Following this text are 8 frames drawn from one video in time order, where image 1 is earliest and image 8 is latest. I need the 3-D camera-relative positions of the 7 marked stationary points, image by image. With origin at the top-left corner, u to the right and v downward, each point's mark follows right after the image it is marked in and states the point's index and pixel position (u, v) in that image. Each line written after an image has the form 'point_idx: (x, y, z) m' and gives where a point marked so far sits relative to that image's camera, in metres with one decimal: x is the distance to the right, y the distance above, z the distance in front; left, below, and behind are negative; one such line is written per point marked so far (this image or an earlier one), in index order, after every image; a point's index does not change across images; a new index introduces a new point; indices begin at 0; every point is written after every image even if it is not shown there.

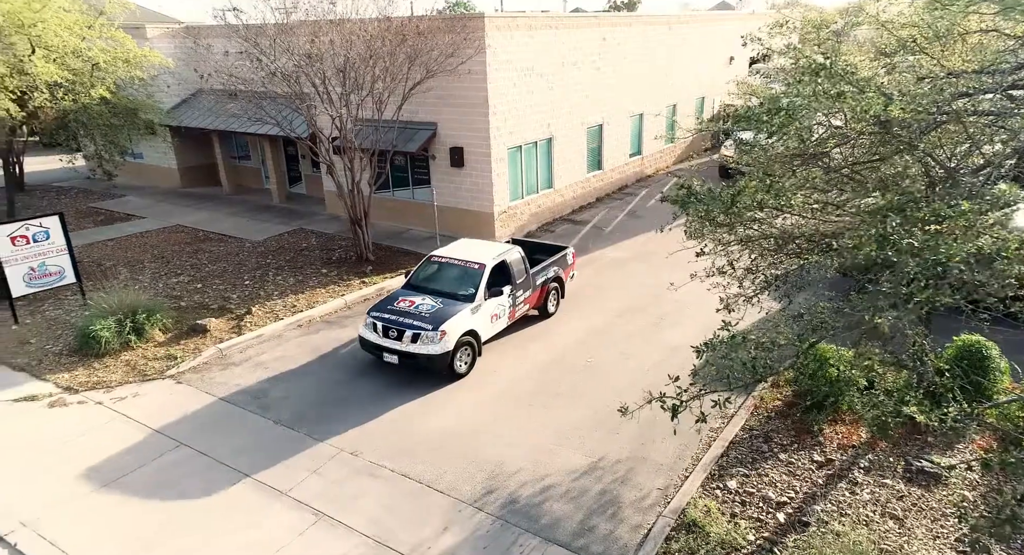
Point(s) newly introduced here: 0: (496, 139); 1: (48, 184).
0: (-0.4, +3.0, +14.0) m
1: (-14.6, +2.8, +19.5) m
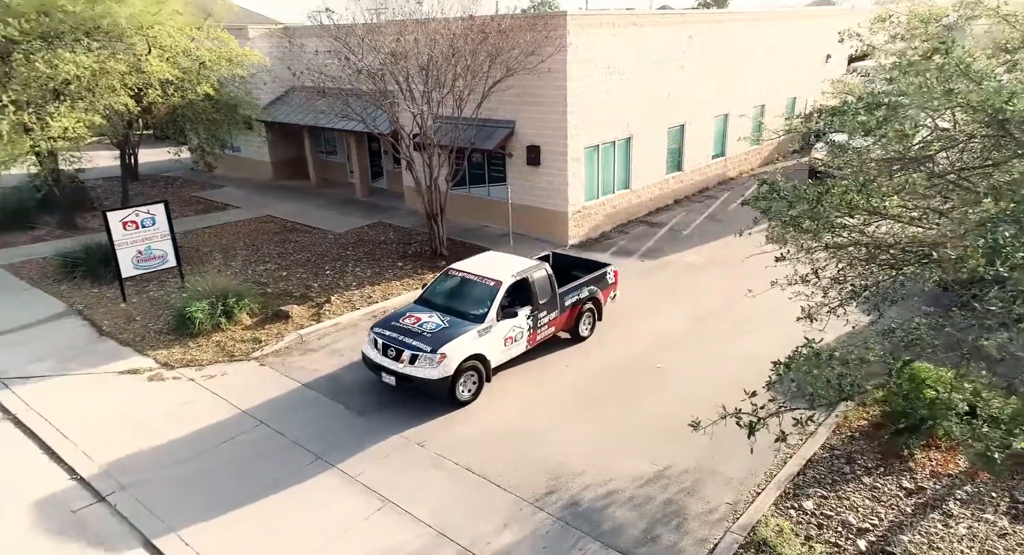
0: (+1.3, +3.0, +13.9) m
1: (-12.0, +3.4, +21.2) m
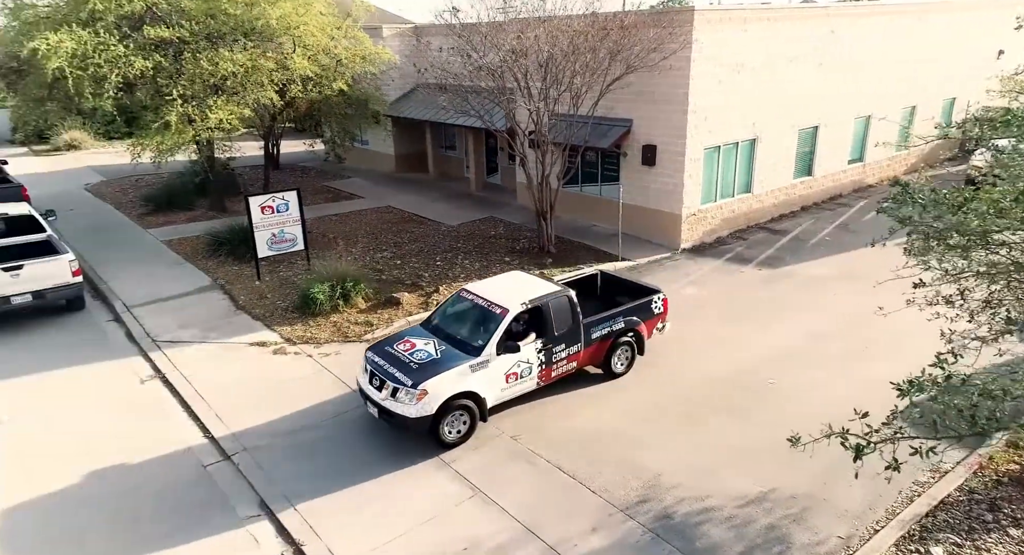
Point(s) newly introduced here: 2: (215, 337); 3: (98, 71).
0: (+3.8, +2.9, +13.4) m
1: (-7.9, +4.1, +23.1) m
2: (-4.8, -0.9, +10.4) m
3: (-8.1, +4.0, +12.7) m
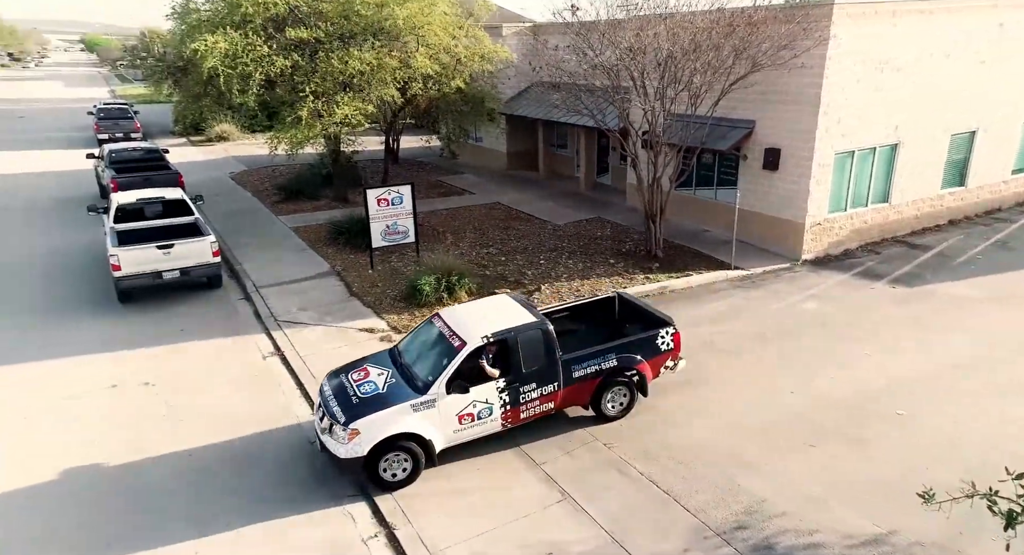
0: (+6.1, +2.6, +12.4) m
1: (-3.7, +4.4, +24.0) m
2: (-3.1, -0.7, +11.0) m
3: (-5.7, +4.4, +13.8) m
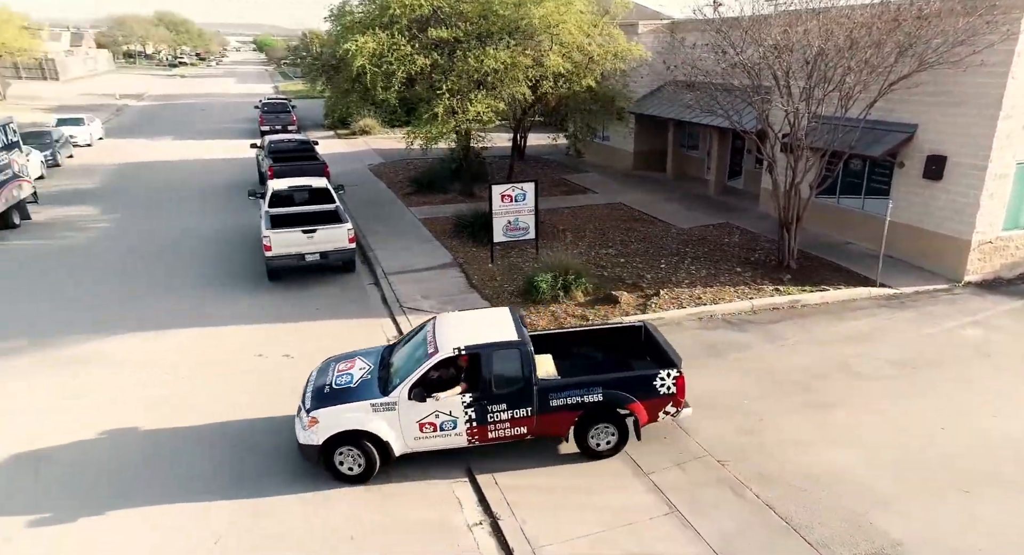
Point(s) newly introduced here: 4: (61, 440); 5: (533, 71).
0: (+8.3, +2.1, +10.9) m
1: (+1.1, +4.5, +24.2) m
2: (-1.1, -0.6, +11.3) m
3: (-2.8, +4.7, +14.5) m
4: (-5.5, -2.0, +8.0) m
5: (+0.5, +4.7, +14.8) m
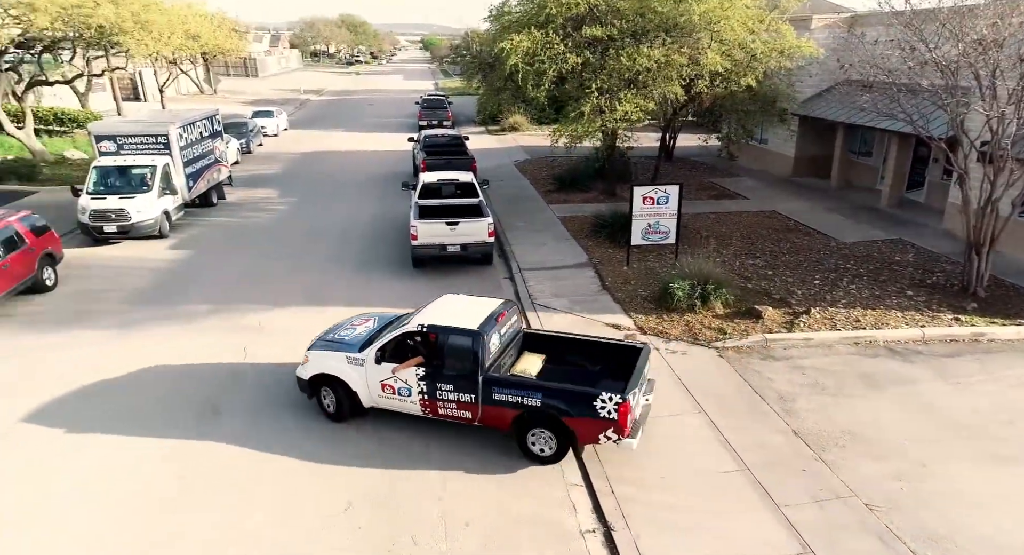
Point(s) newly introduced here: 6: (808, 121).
0: (+10.5, +1.5, +8.7) m
1: (+6.5, +4.2, +23.2) m
2: (+1.2, -0.6, +11.2) m
3: (+0.6, +4.8, +14.6) m
4: (-3.9, -1.7, +8.9) m
5: (+3.9, +4.5, +14.1) m
6: (+8.7, +4.5, +18.8) m
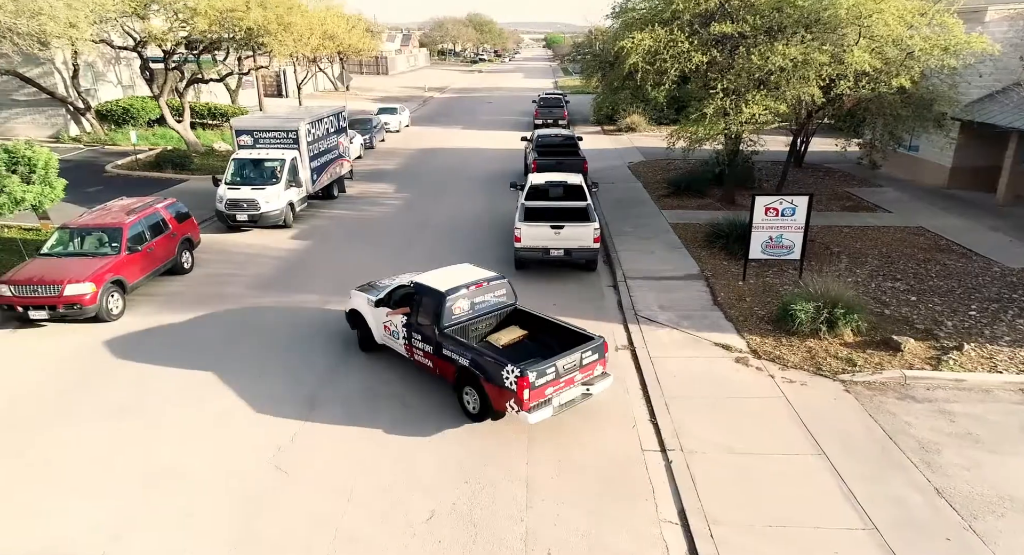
0: (+11.7, +0.7, +6.4) m
1: (+10.4, +3.7, +21.2) m
2: (+2.8, -0.8, +10.4) m
3: (+3.2, +4.6, +13.9) m
4: (-2.7, -1.6, +9.0) m
5: (+6.3, +4.2, +12.8) m
6: (+11.8, +3.9, +16.6) m
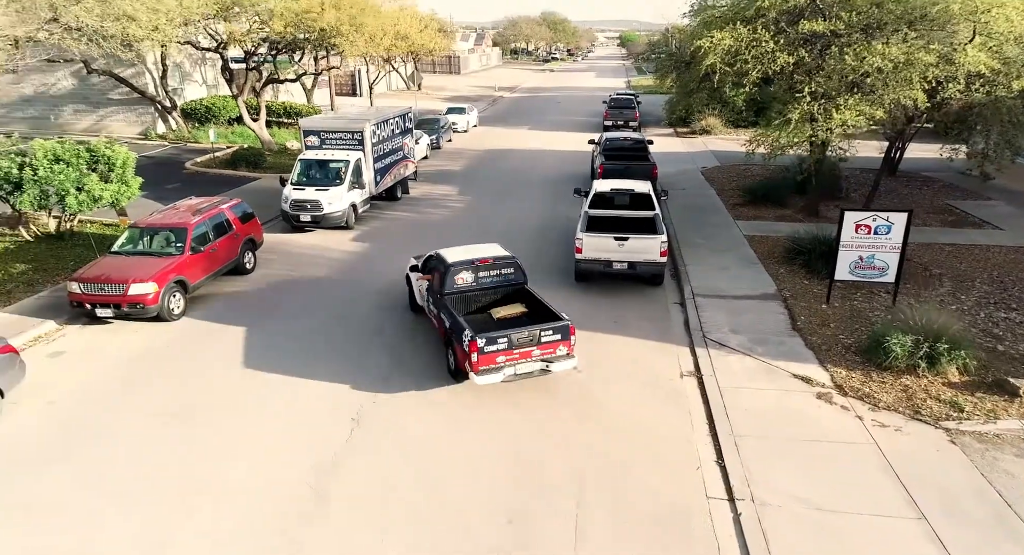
0: (+12.1, +0.2, +4.5) m
1: (+12.5, +3.2, +19.5) m
2: (+3.7, -1.1, +9.5) m
3: (+4.6, +4.3, +12.9) m
4: (-1.9, -1.8, +8.7) m
5: (+7.5, +3.7, +11.5) m
6: (+13.4, +3.3, +14.7) m
